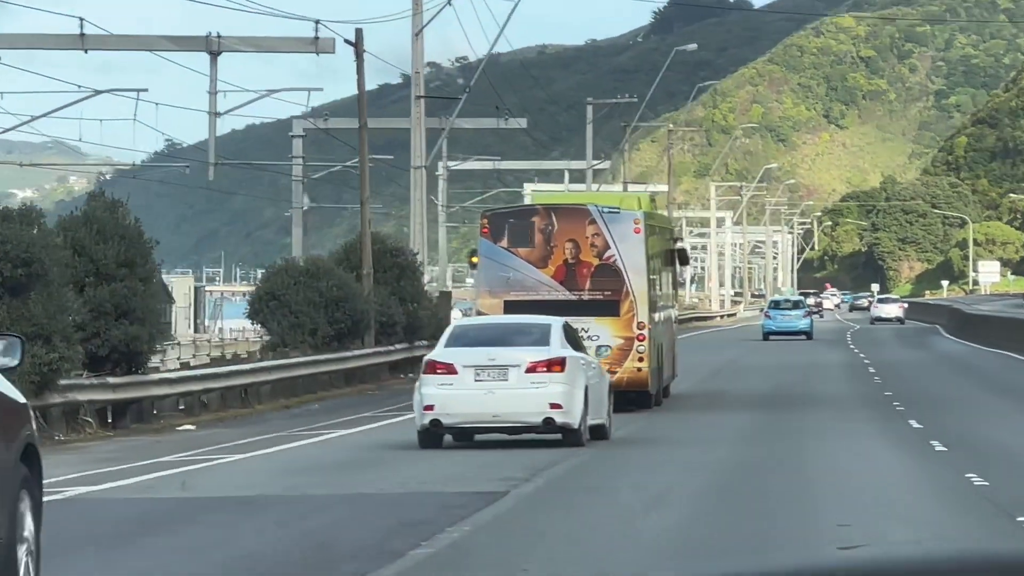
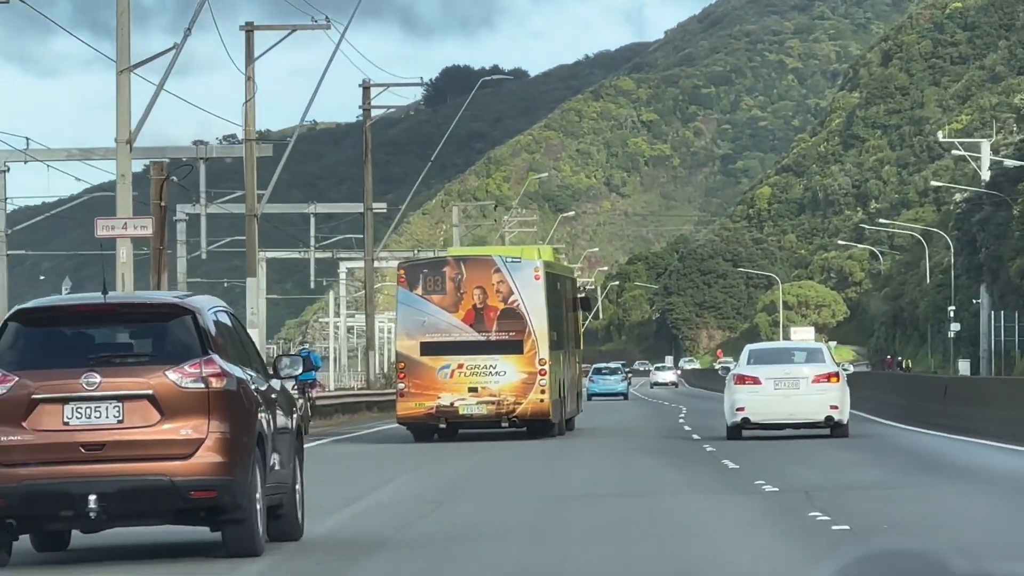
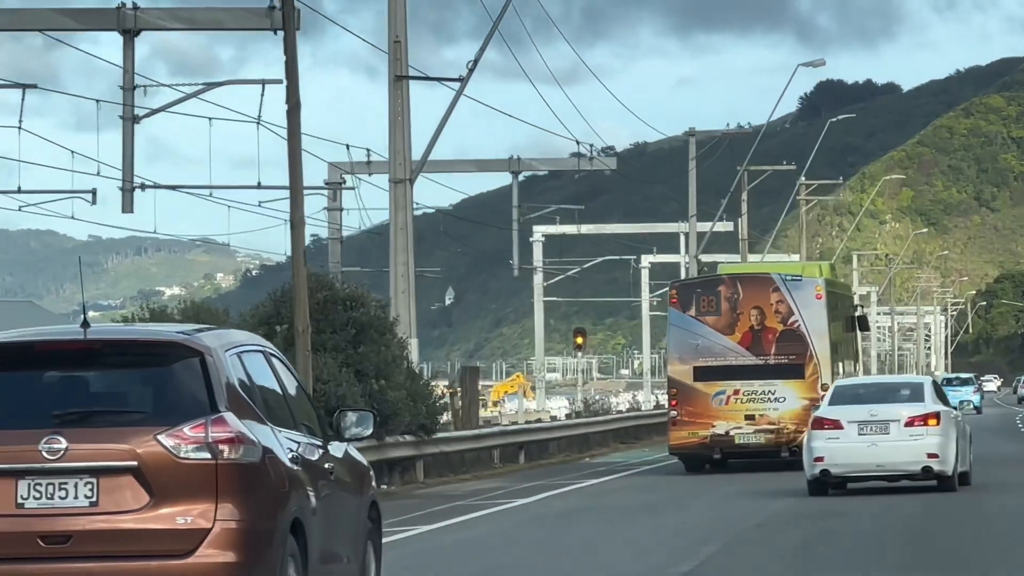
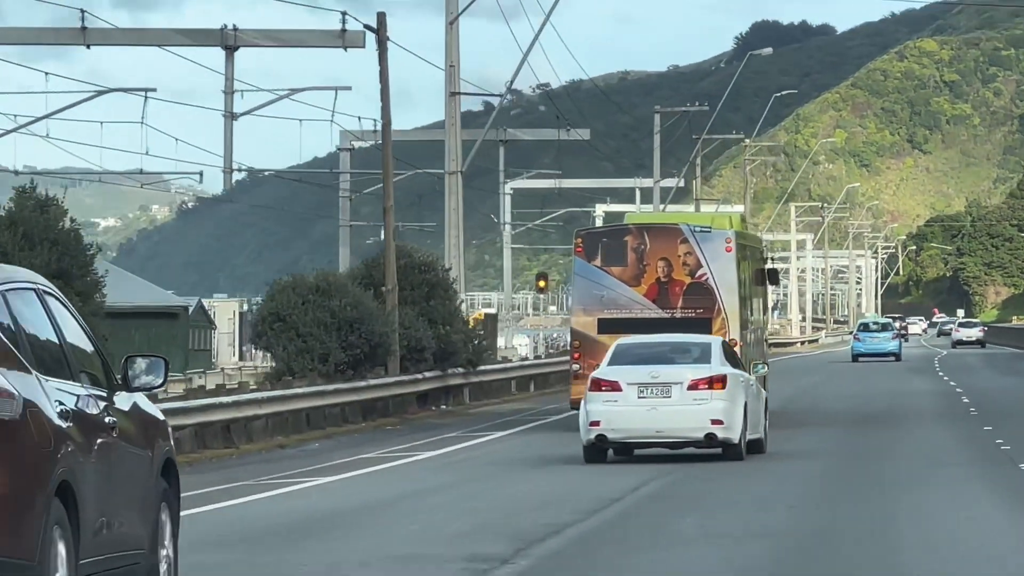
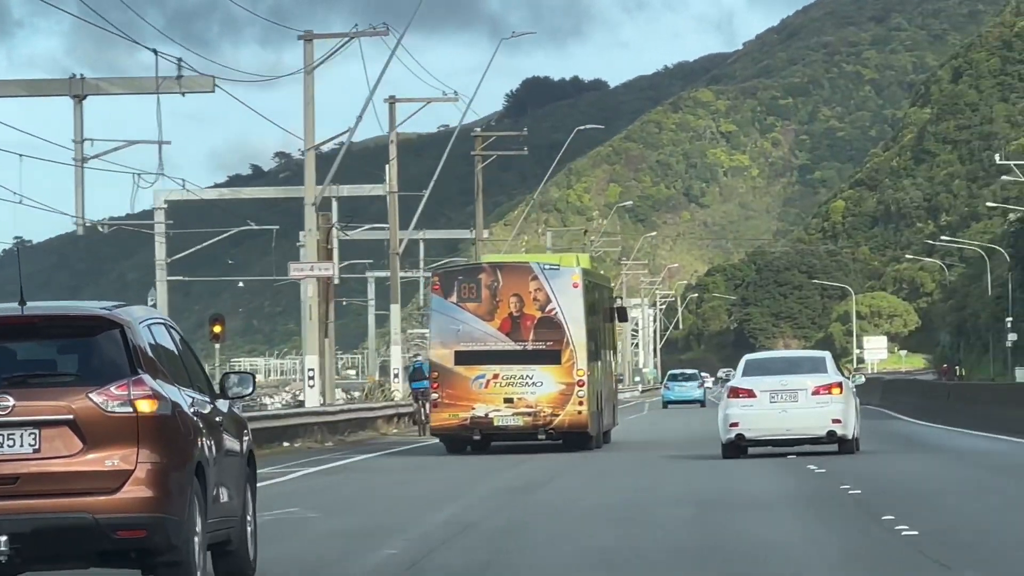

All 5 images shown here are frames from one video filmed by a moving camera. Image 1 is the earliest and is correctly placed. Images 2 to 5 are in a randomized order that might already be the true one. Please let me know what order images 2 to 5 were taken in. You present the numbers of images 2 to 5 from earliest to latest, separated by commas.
4, 3, 5, 2
